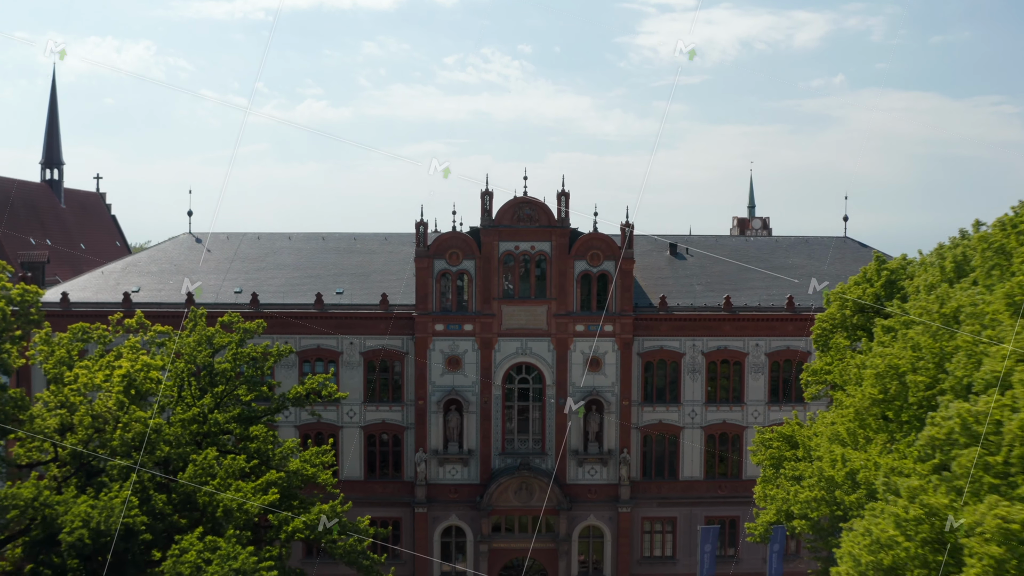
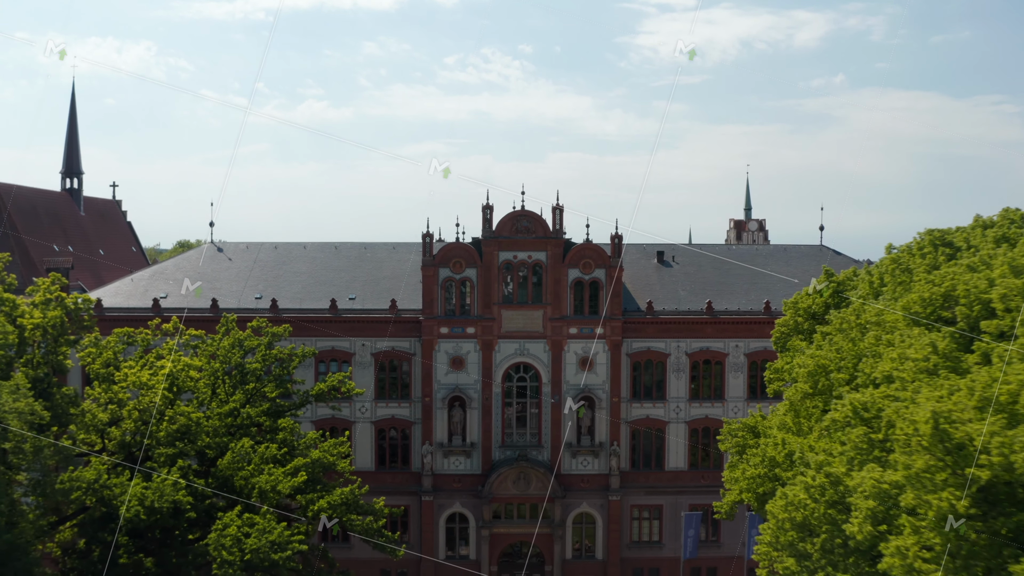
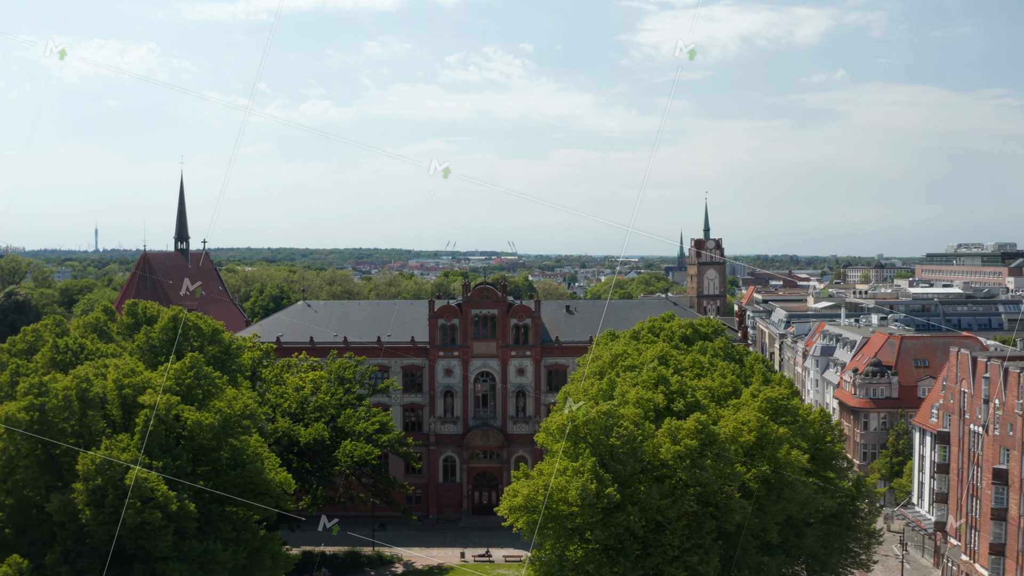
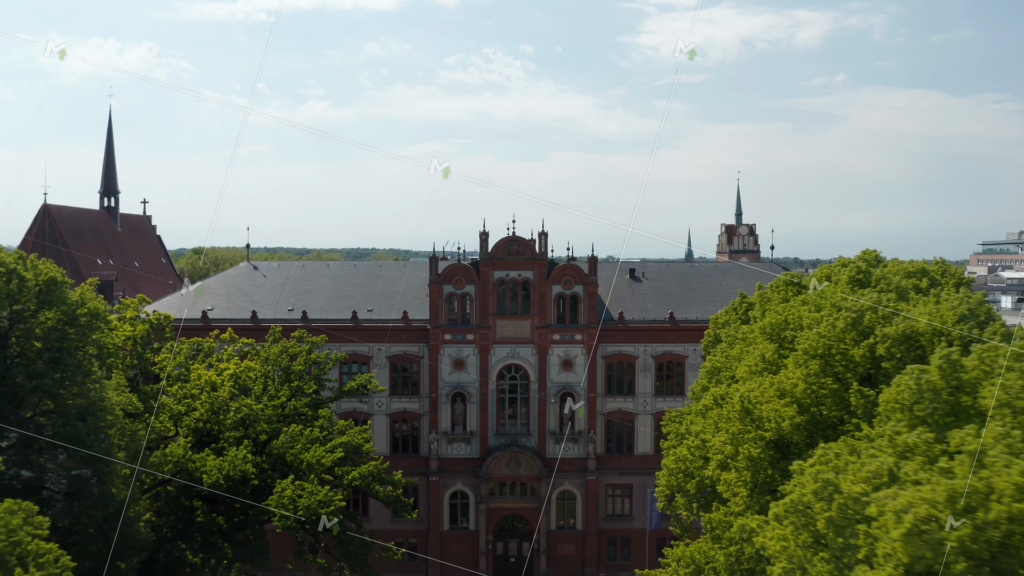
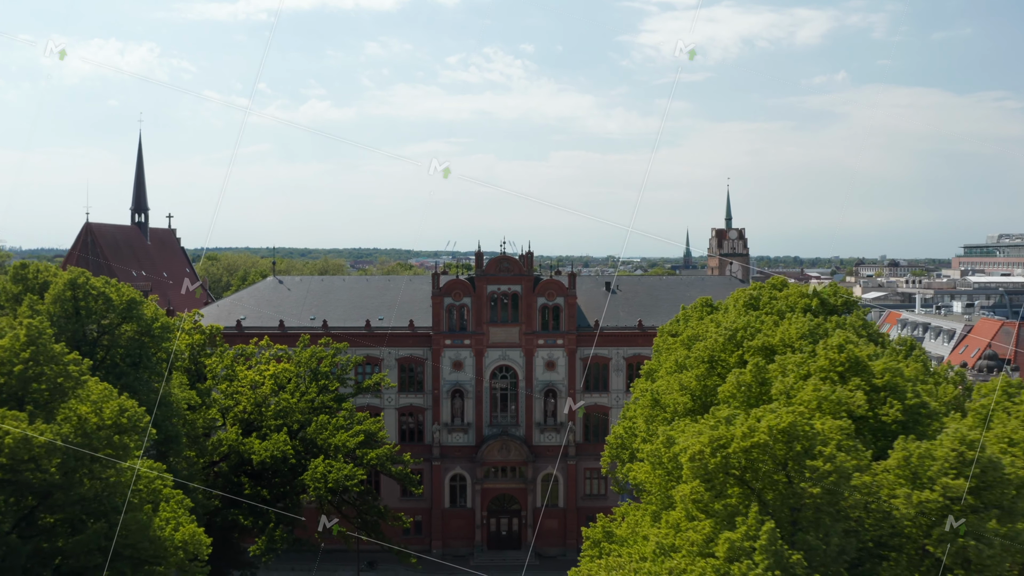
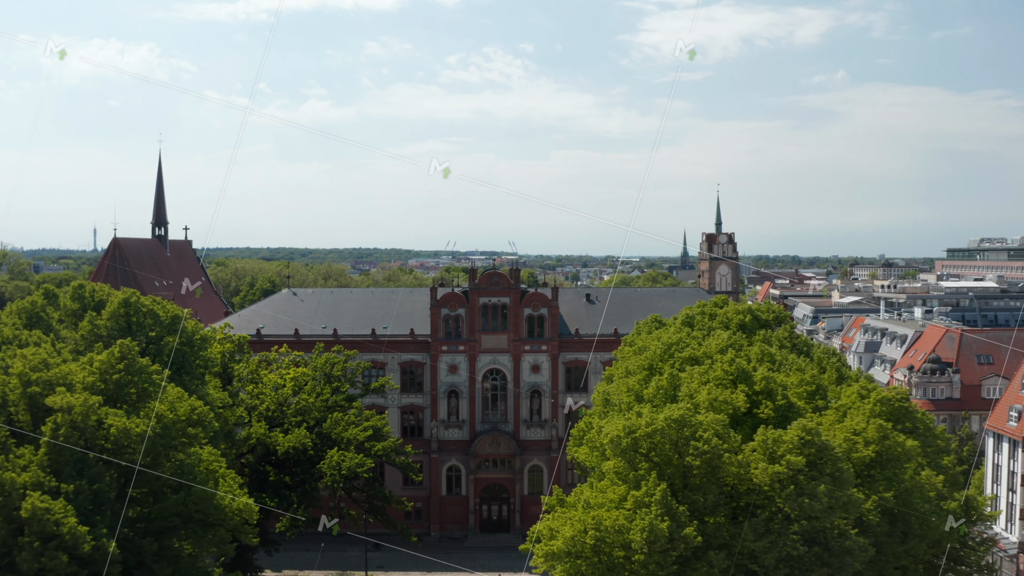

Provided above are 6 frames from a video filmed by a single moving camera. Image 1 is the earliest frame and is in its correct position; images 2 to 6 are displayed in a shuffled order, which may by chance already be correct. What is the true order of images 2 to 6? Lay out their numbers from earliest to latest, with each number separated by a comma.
2, 4, 5, 6, 3
